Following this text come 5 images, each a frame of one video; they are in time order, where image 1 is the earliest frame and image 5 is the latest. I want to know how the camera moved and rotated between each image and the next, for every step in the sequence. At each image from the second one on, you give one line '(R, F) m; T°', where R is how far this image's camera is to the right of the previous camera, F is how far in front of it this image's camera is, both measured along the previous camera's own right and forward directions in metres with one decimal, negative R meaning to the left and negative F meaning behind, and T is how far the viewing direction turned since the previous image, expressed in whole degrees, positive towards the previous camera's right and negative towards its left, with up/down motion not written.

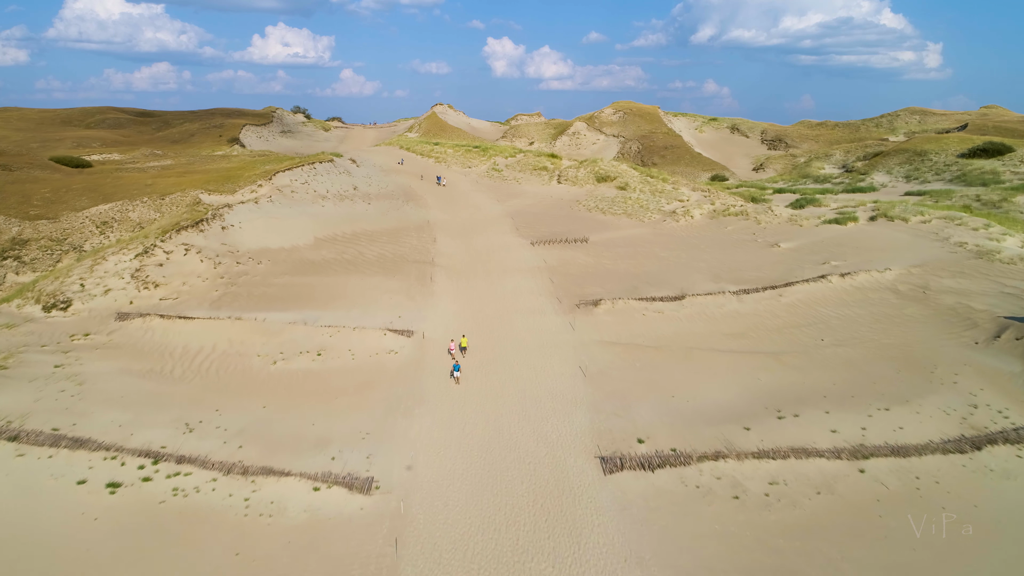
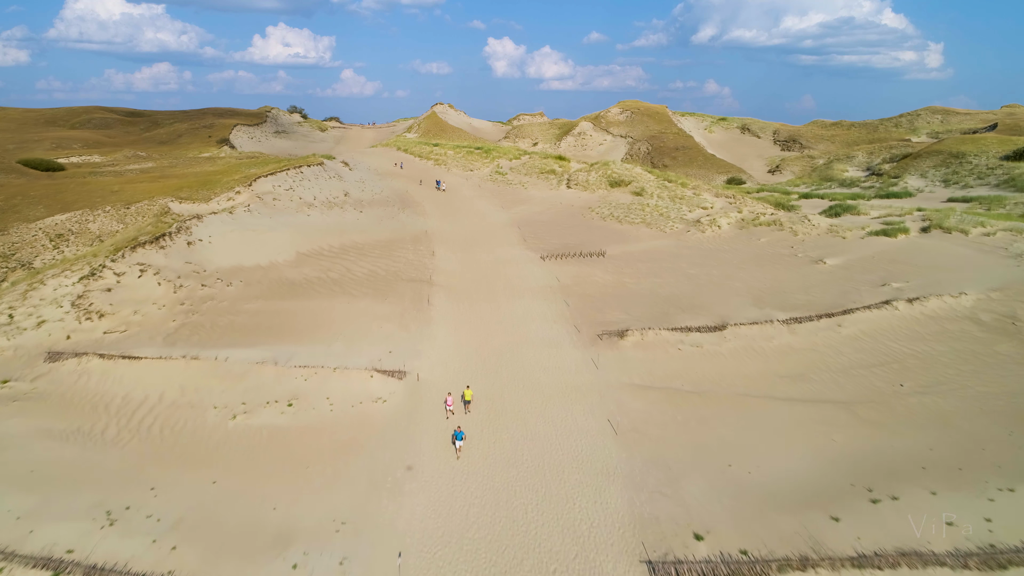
(-0.2, +2.7) m; 0°
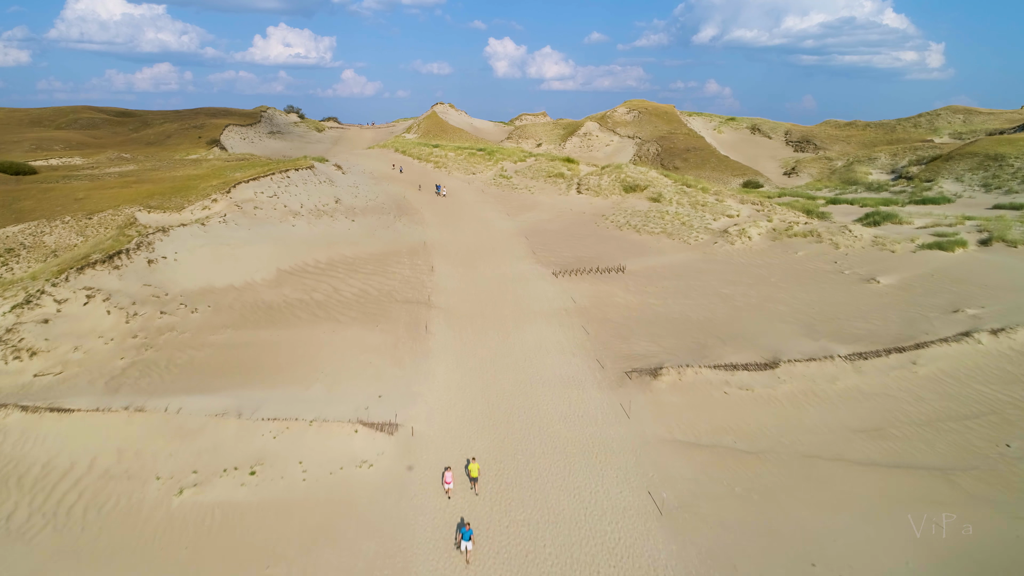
(-0.2, +2.4) m; 0°
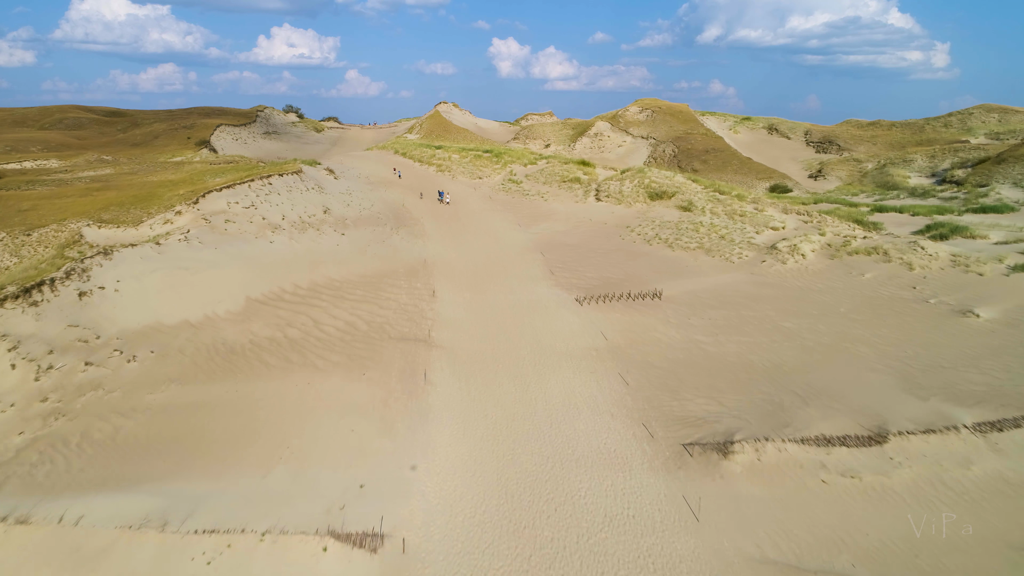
(-0.3, +3.1) m; 0°
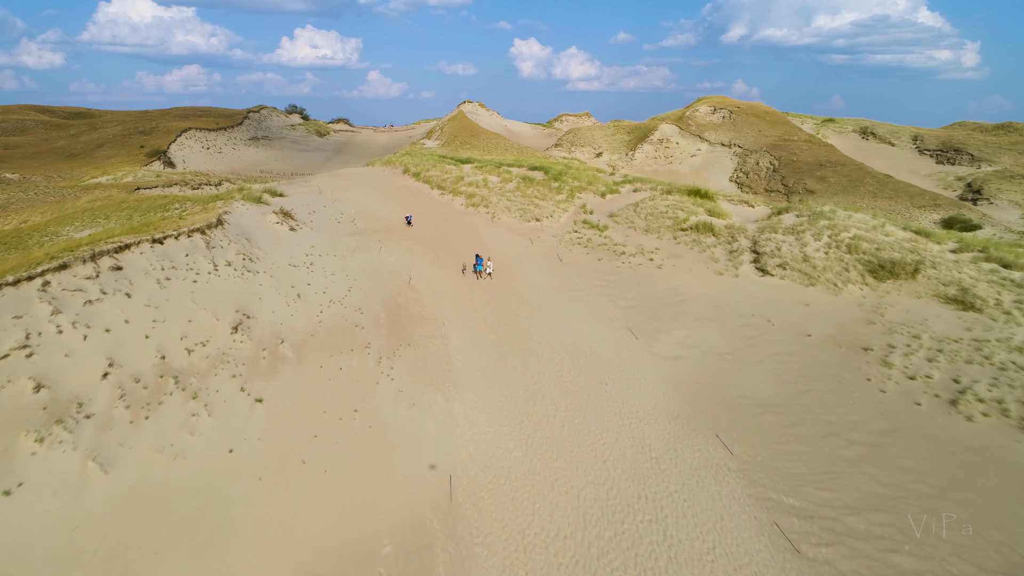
(-1.5, +11.9) m; -2°
